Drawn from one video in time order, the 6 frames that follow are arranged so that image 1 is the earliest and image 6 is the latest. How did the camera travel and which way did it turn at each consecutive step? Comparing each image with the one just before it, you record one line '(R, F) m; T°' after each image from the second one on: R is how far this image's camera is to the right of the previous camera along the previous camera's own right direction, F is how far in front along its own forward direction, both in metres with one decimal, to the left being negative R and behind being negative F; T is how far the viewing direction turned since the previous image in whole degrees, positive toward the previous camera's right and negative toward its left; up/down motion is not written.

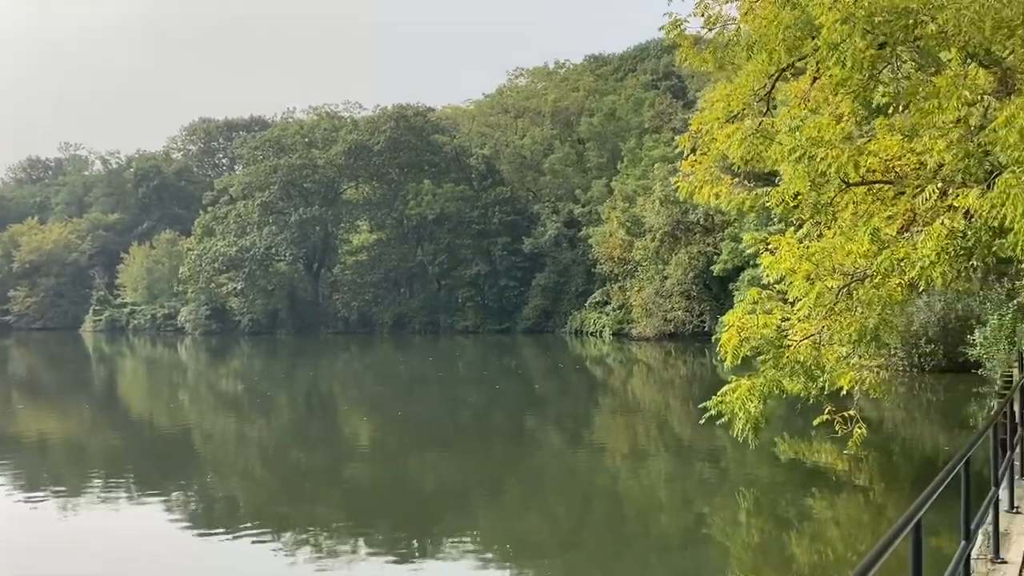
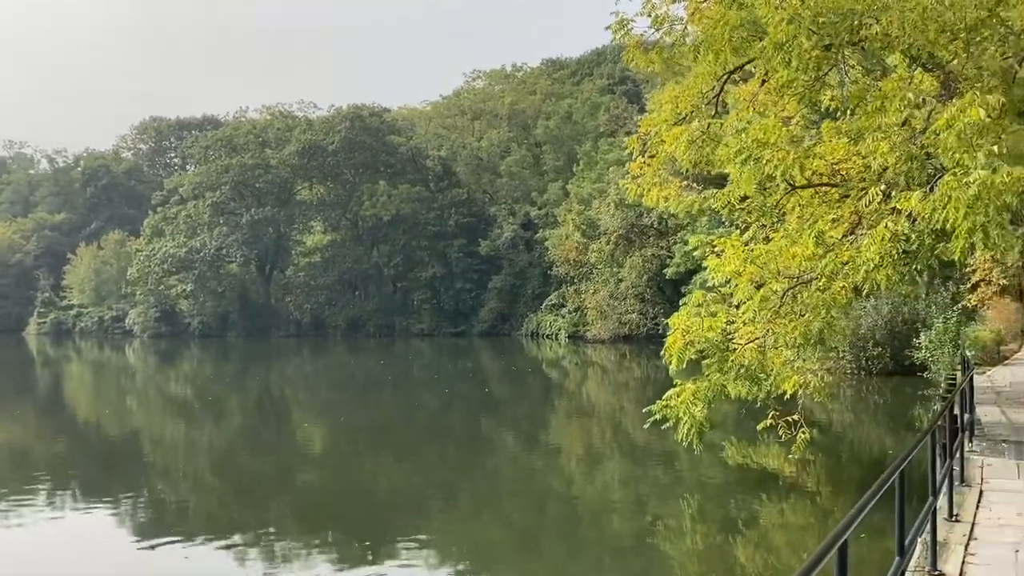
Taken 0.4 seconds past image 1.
(+0.1, +0.2) m; +3°
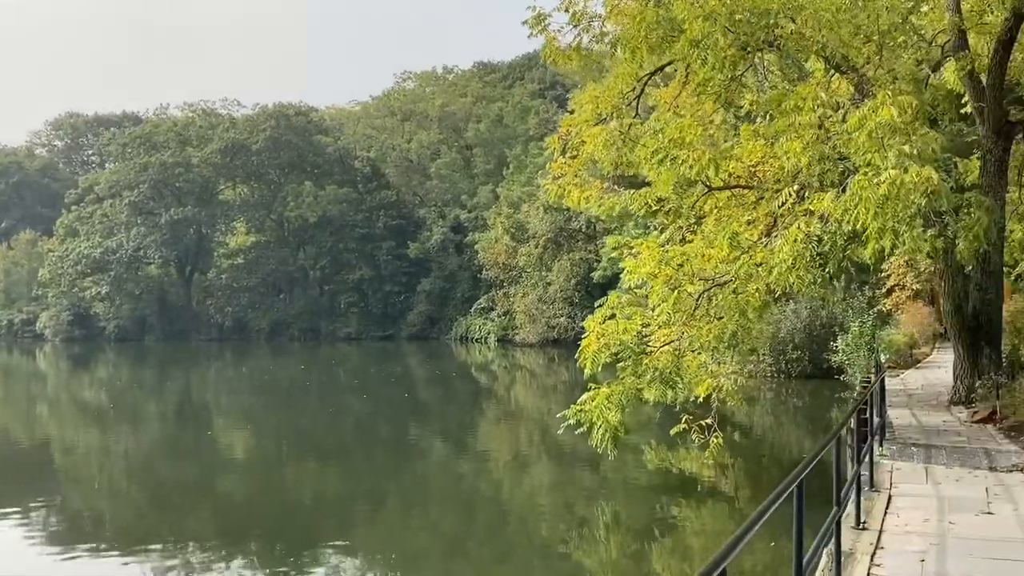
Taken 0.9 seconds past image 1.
(+0.2, +0.3) m; +4°
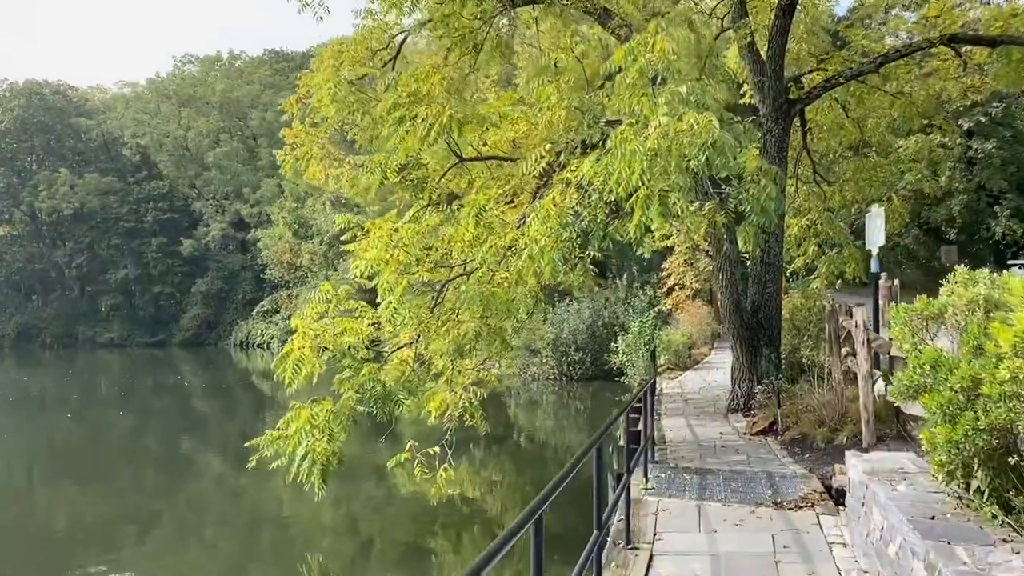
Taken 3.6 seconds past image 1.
(+0.7, +1.5) m; +13°
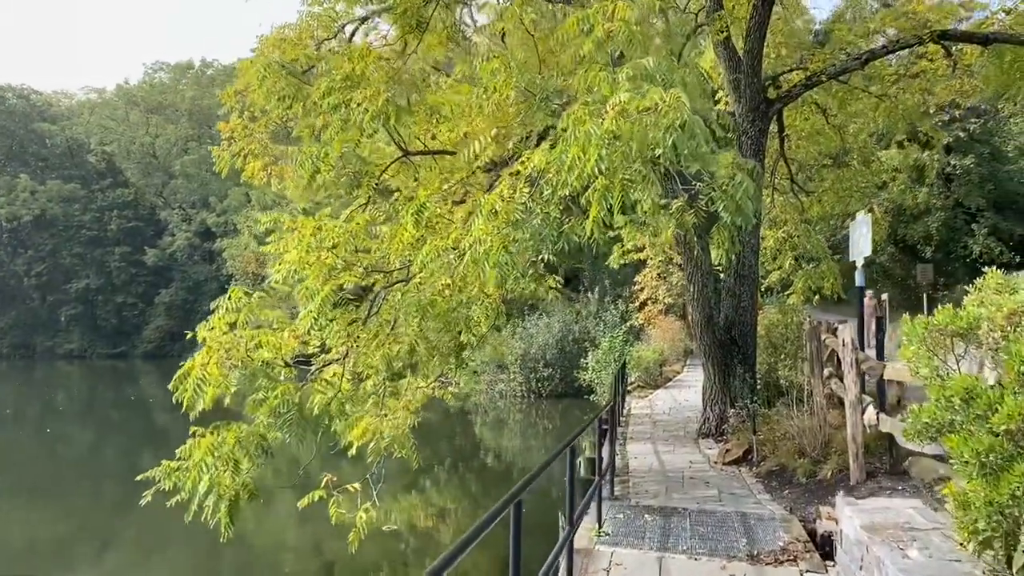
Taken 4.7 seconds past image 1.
(+0.2, +0.7) m; +2°
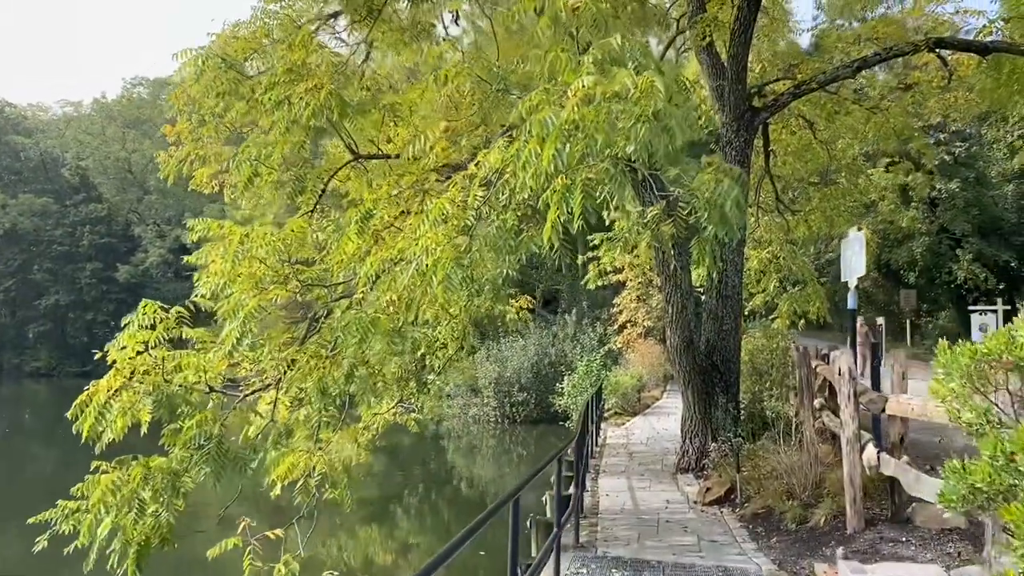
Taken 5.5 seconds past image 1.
(+0.1, +0.5) m; +1°
